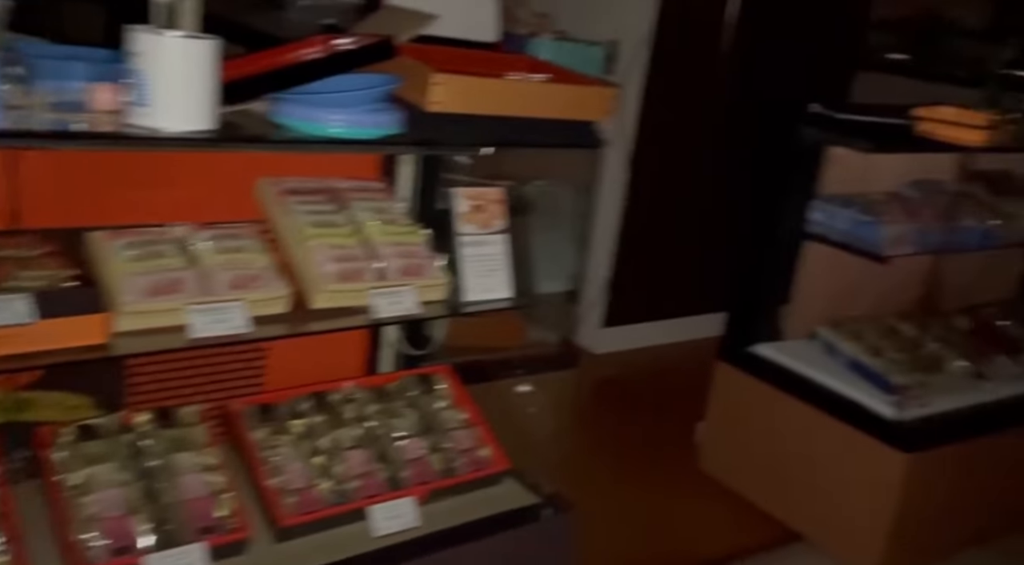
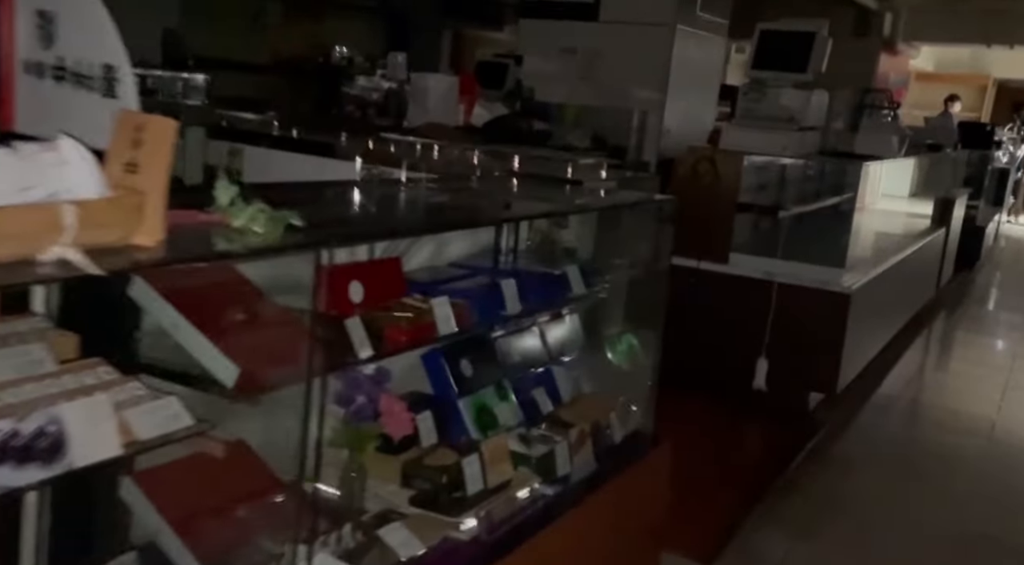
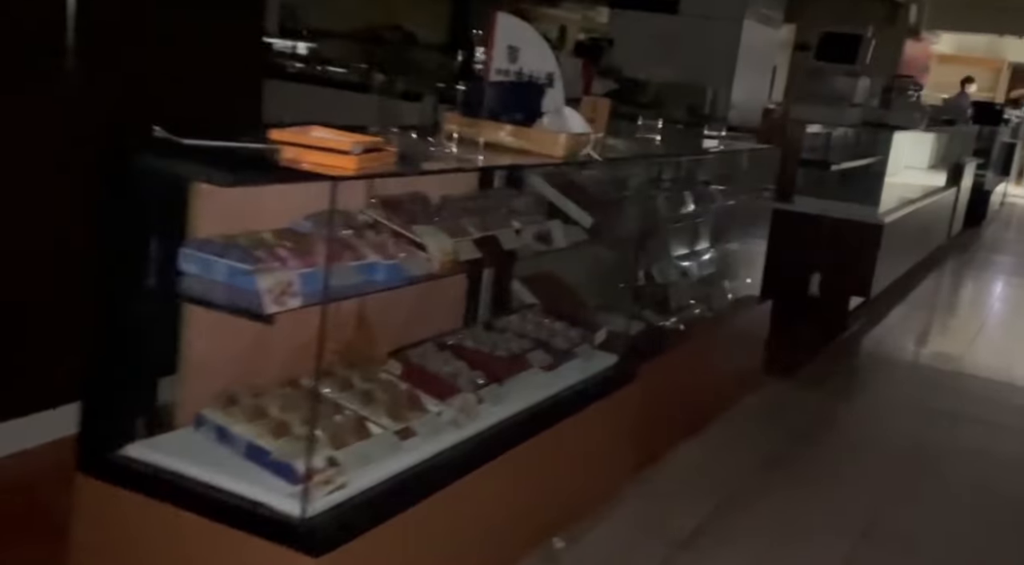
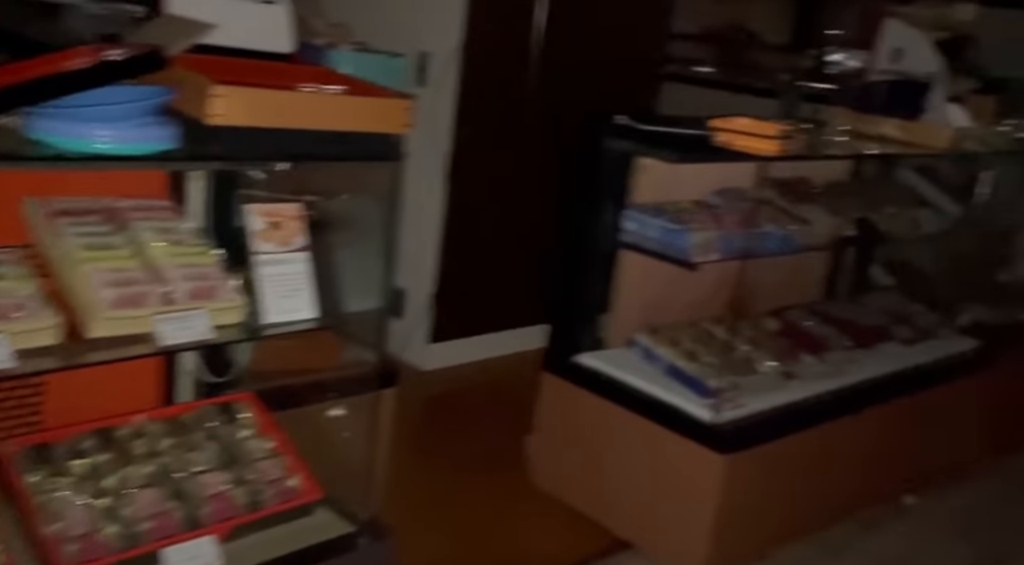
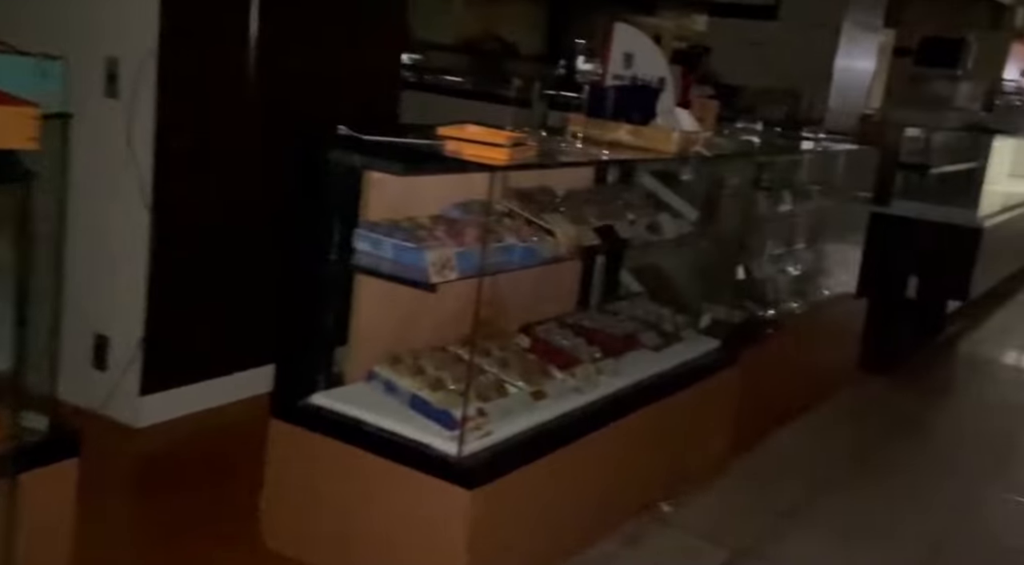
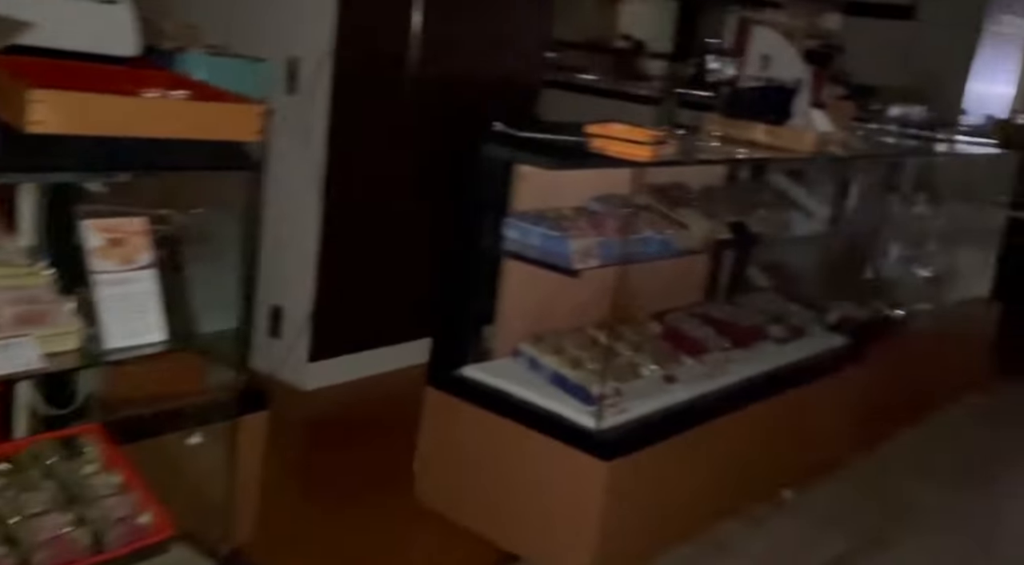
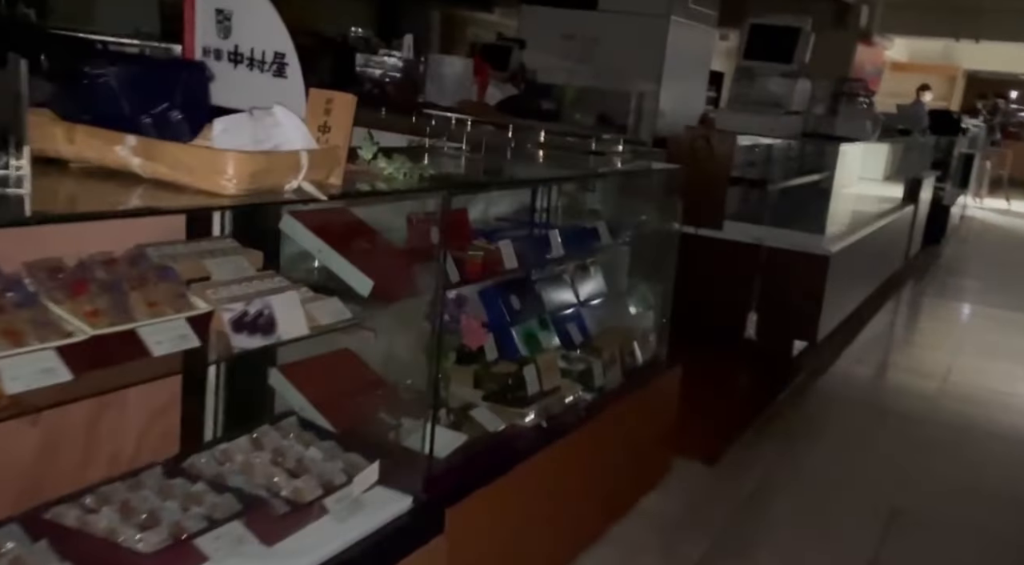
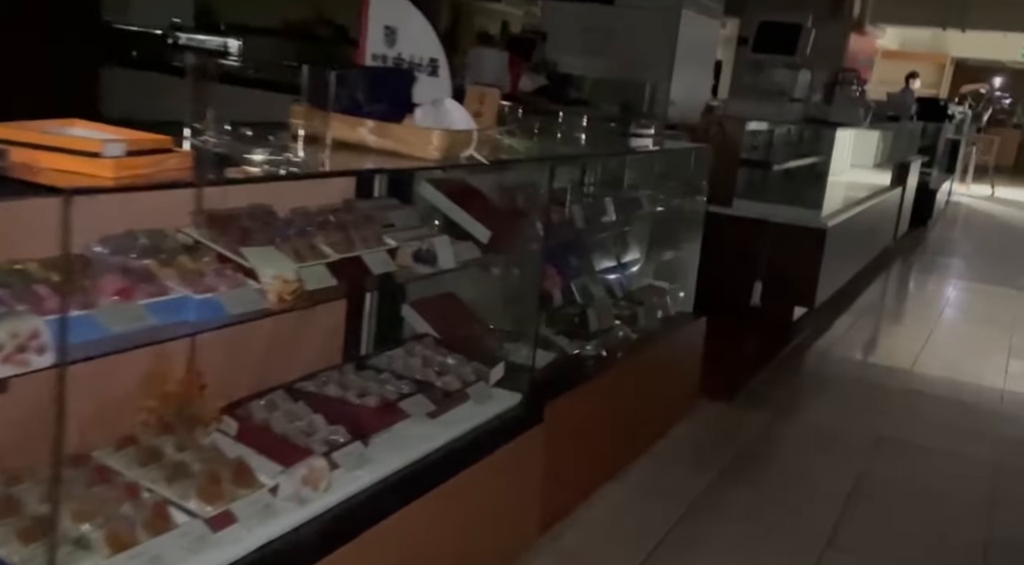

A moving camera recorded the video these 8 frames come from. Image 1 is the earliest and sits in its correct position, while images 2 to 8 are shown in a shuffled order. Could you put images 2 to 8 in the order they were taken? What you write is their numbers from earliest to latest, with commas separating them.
4, 6, 5, 3, 8, 7, 2
